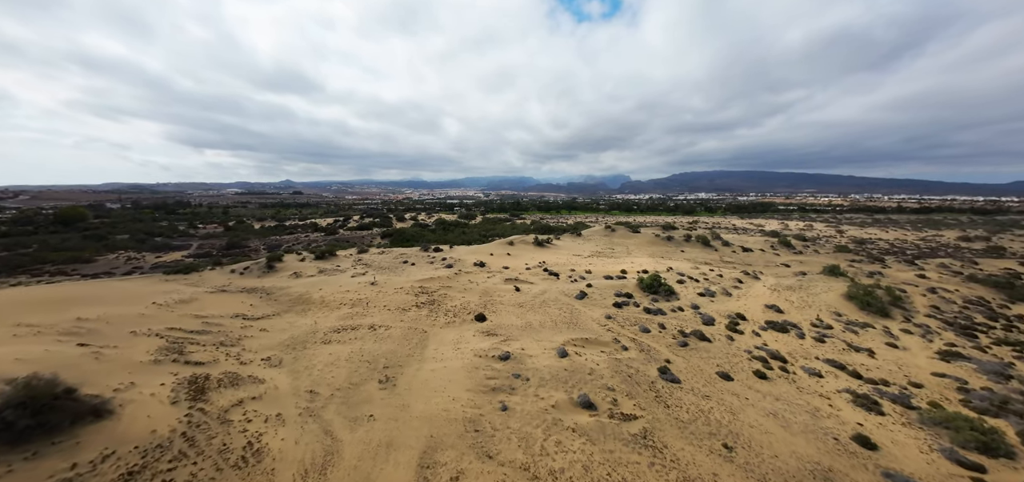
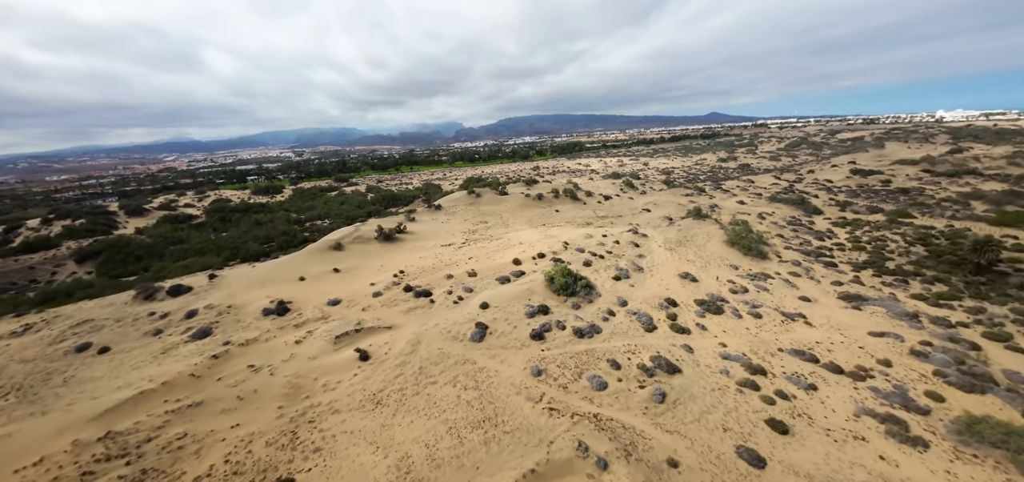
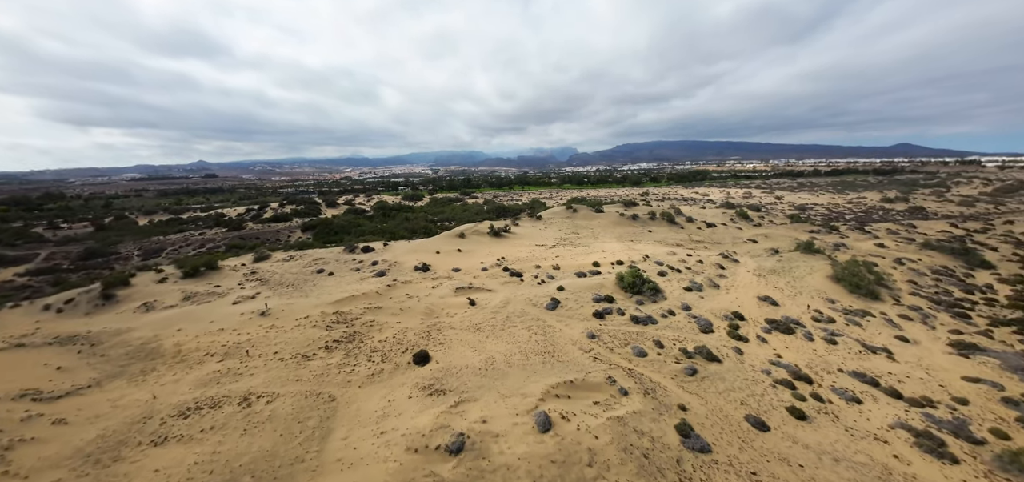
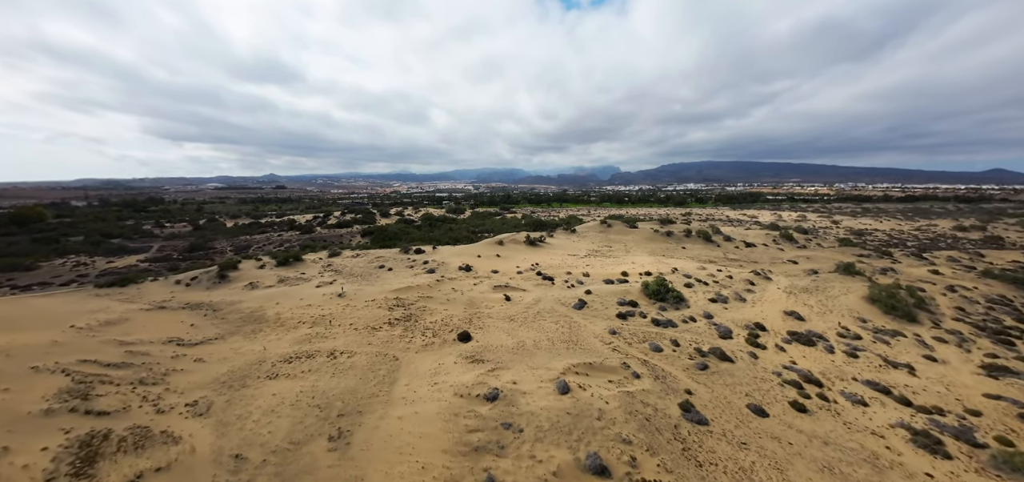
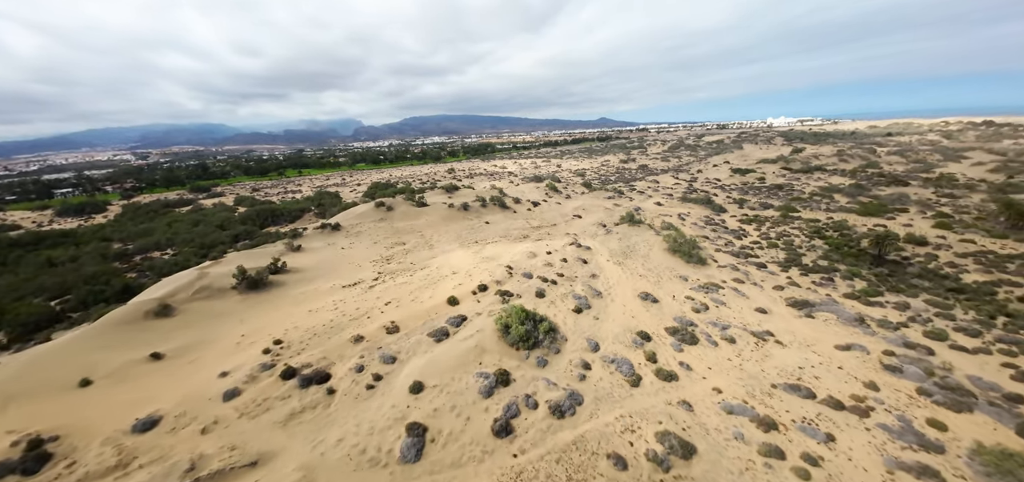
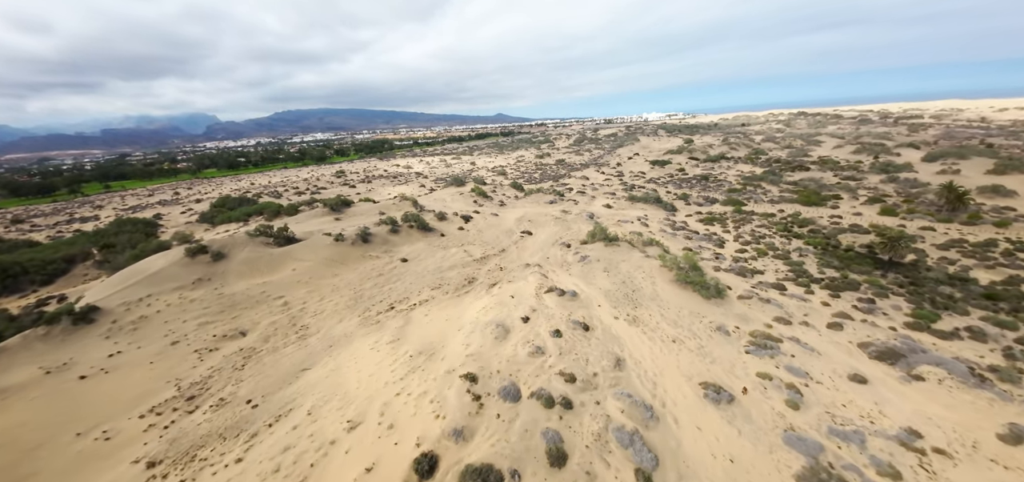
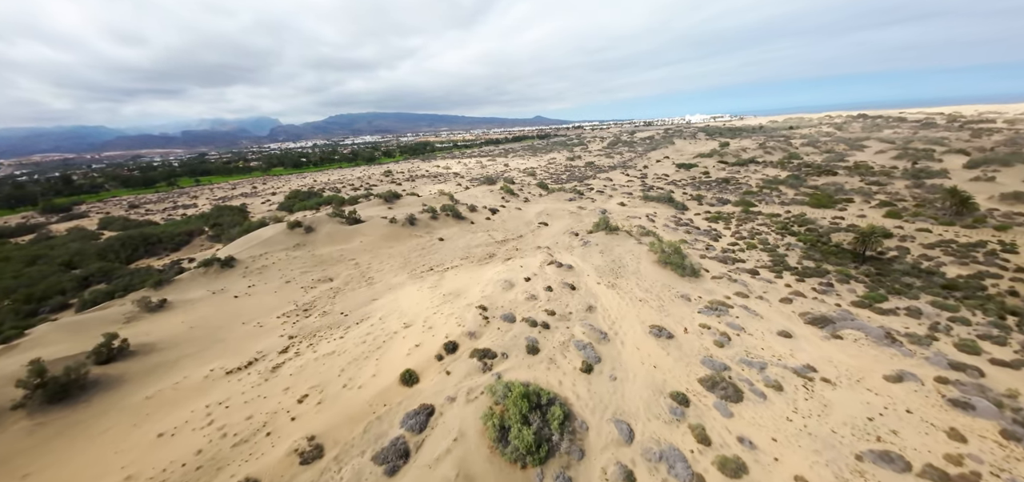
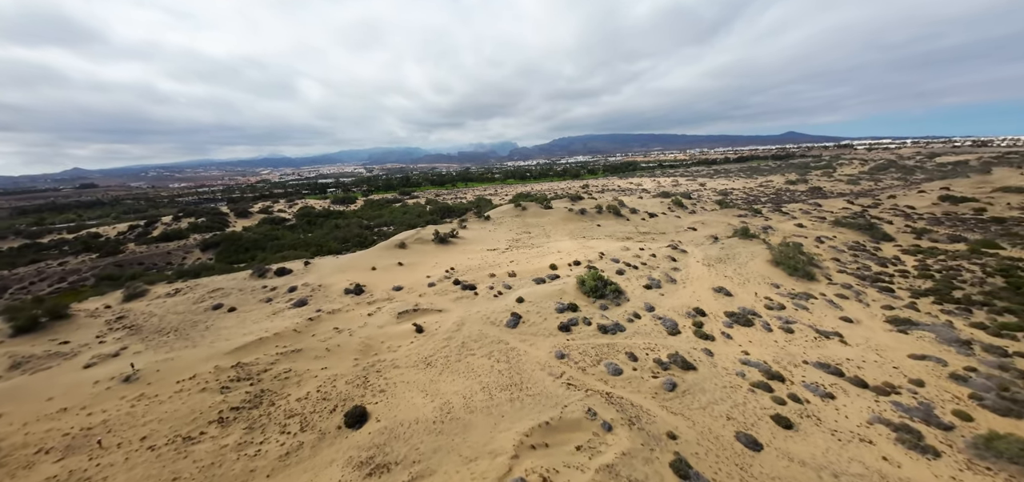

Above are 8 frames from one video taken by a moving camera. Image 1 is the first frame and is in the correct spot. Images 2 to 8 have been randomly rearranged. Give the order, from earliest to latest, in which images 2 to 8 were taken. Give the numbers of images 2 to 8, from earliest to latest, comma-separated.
4, 3, 8, 2, 5, 7, 6
